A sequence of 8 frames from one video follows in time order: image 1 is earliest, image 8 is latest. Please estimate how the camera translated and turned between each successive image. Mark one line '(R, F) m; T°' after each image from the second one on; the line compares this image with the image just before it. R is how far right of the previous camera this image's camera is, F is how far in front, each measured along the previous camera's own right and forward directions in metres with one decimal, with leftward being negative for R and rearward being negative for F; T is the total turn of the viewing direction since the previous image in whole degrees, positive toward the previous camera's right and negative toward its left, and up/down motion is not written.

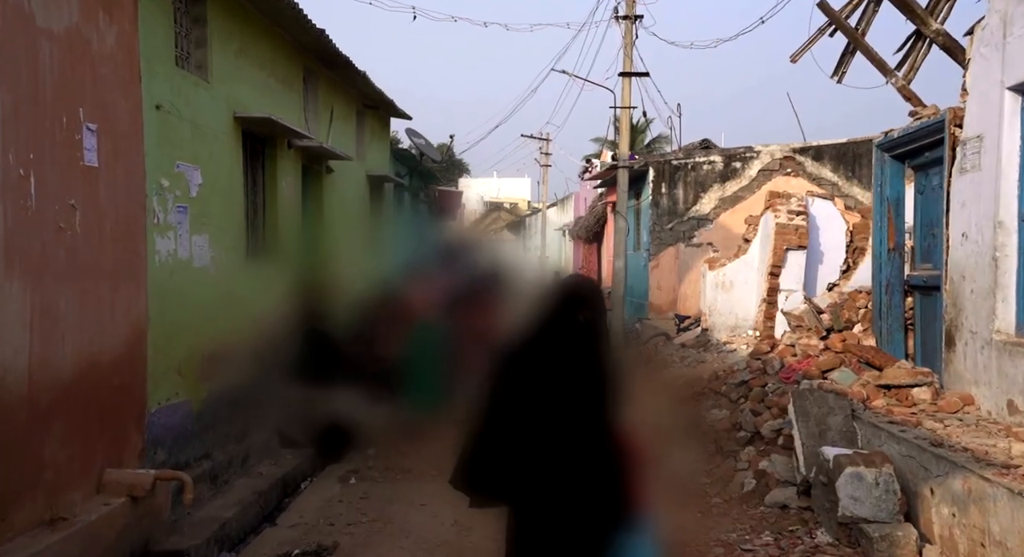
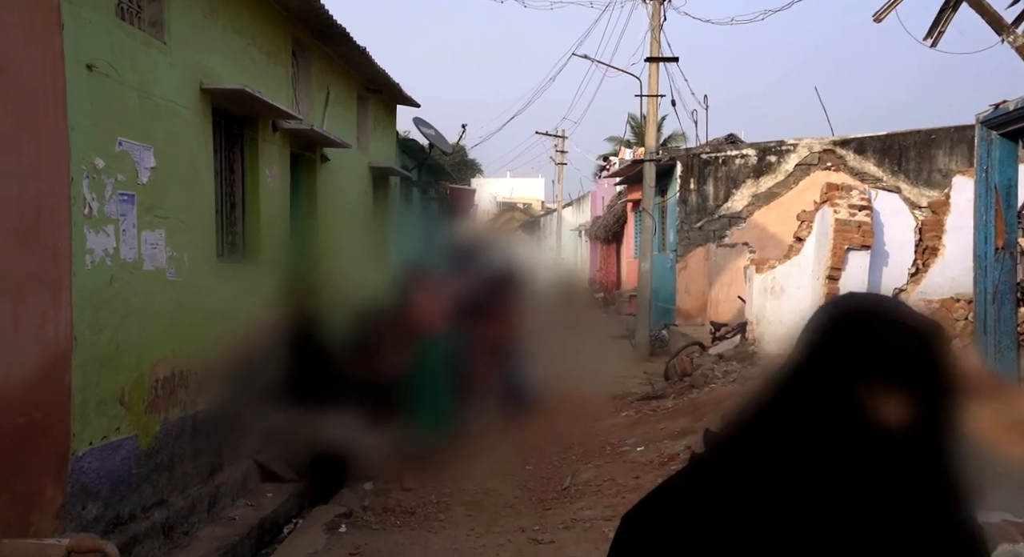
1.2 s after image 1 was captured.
(-0.1, +1.6) m; -1°
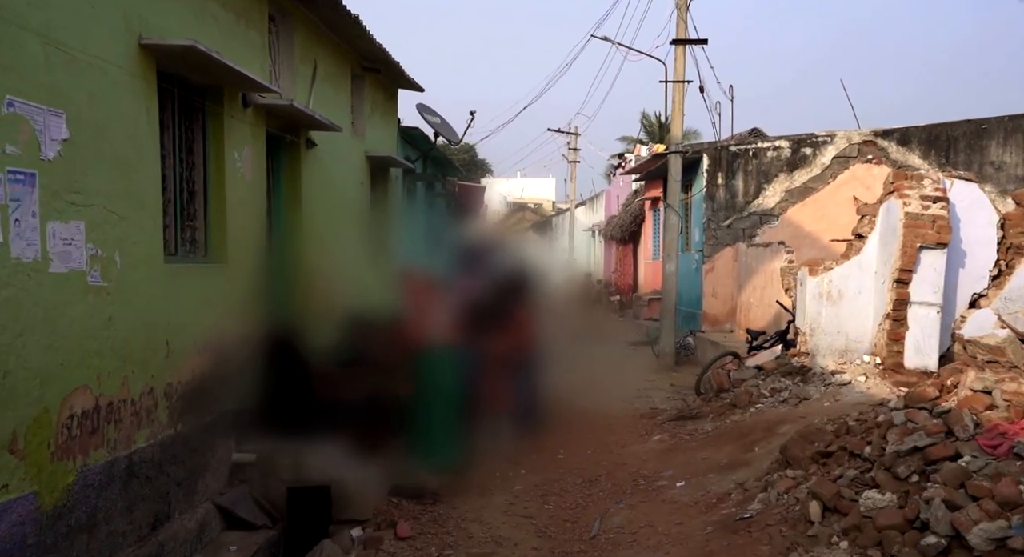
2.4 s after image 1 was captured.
(-0.1, +1.5) m; -1°
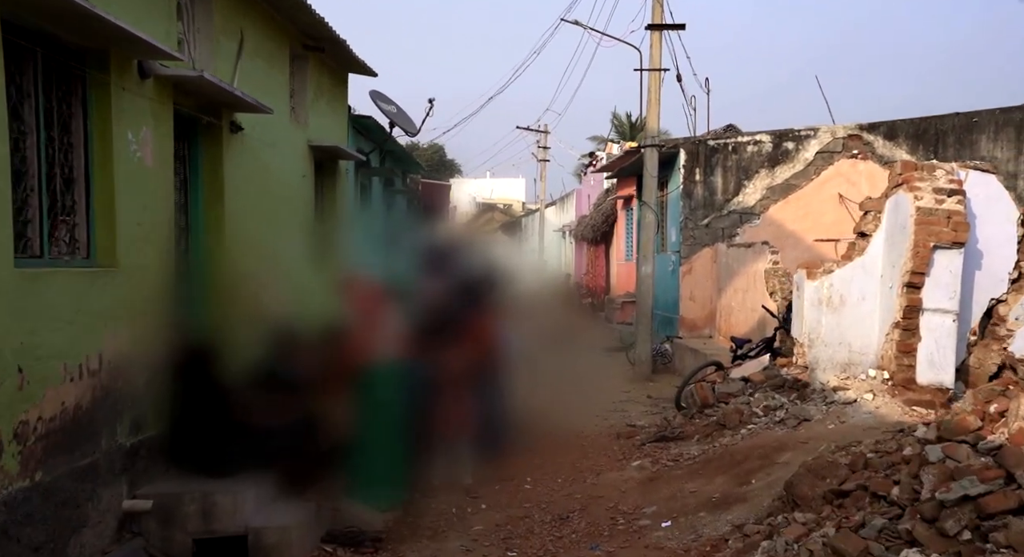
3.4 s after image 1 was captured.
(+0.1, +1.2) m; +2°
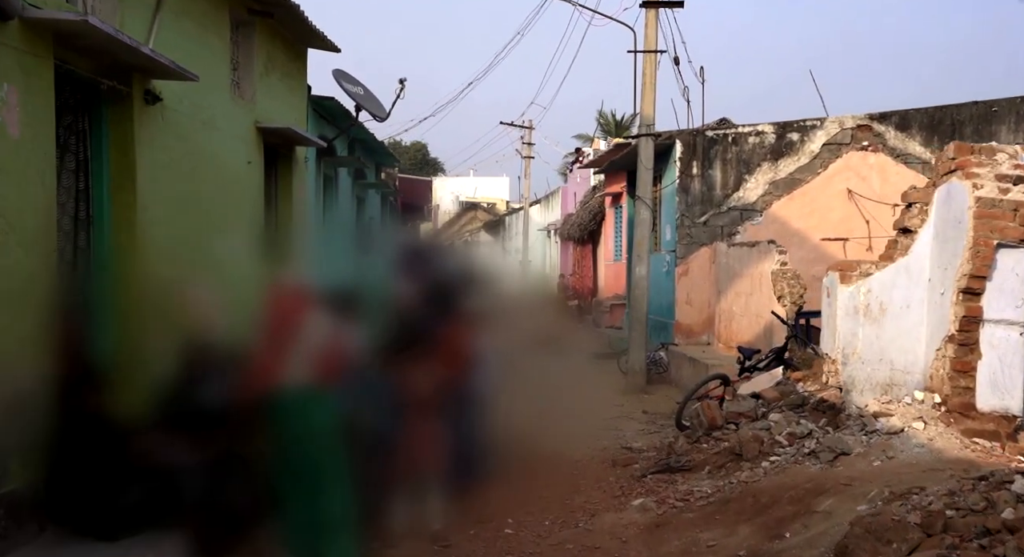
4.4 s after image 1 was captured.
(0.0, +1.4) m; +1°
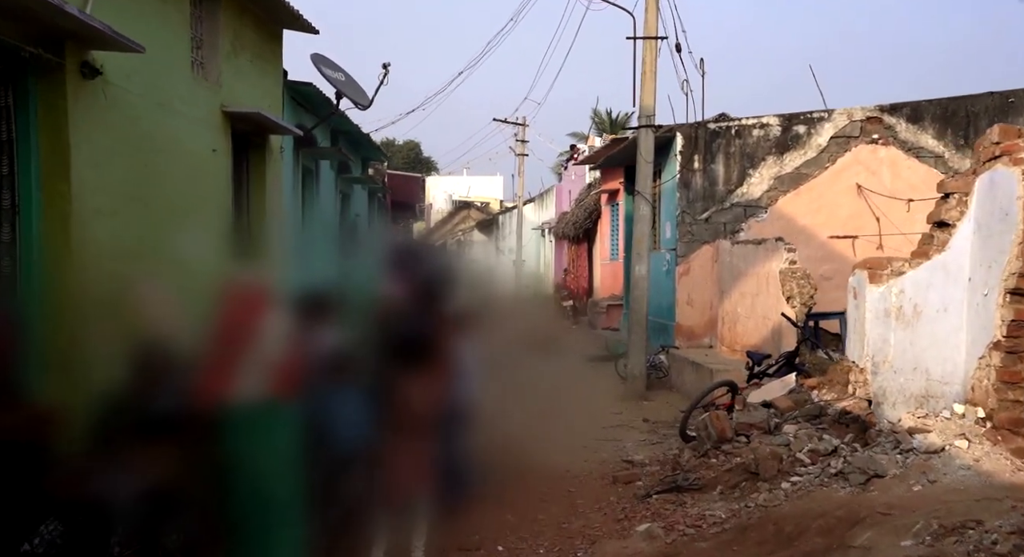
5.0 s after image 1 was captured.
(0.0, +0.8) m; 0°
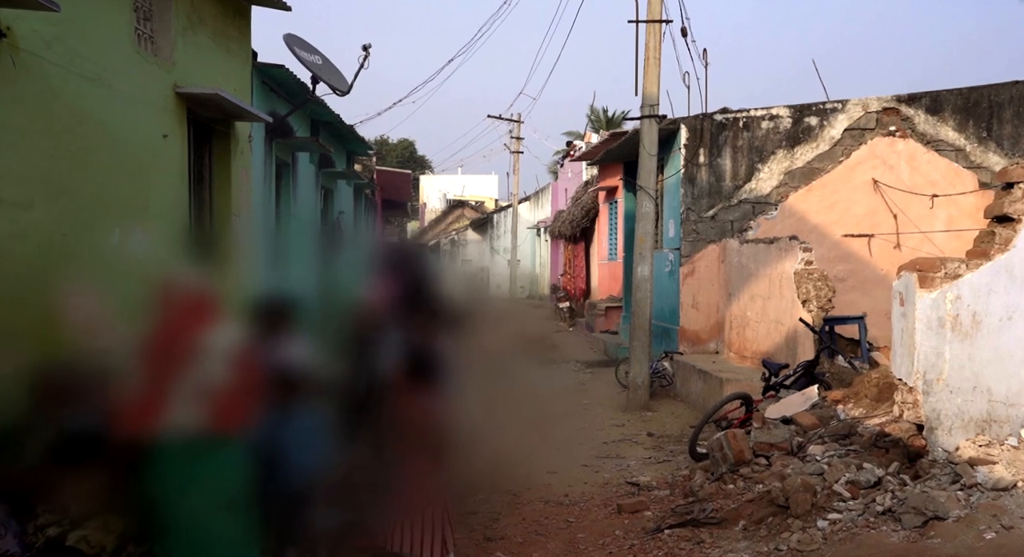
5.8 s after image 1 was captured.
(0.0, +1.0) m; 0°
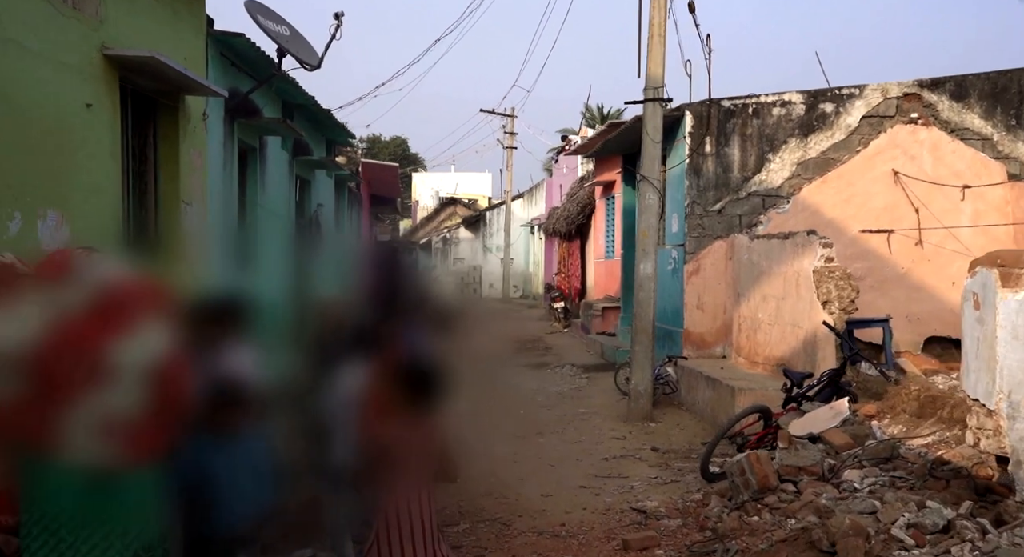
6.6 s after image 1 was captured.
(0.0, +1.1) m; 0°
